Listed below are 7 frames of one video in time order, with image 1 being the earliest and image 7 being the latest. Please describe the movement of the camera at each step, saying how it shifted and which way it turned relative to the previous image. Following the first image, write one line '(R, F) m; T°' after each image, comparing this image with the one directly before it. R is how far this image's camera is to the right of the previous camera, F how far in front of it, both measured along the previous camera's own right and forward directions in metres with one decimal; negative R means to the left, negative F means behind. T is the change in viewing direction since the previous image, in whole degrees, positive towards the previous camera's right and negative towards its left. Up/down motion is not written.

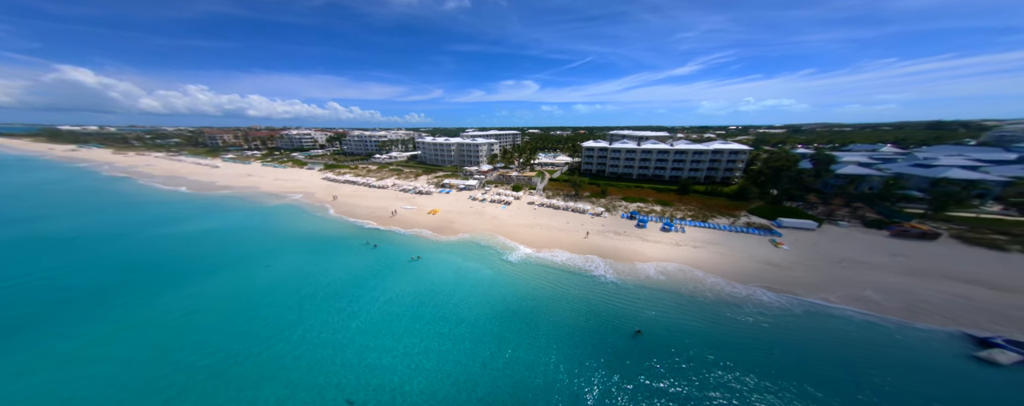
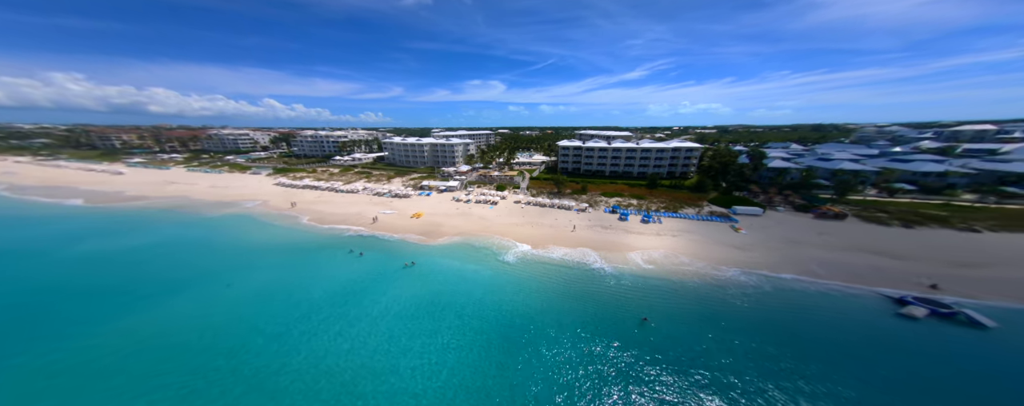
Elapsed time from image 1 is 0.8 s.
(-1.9, 0.0) m; +8°
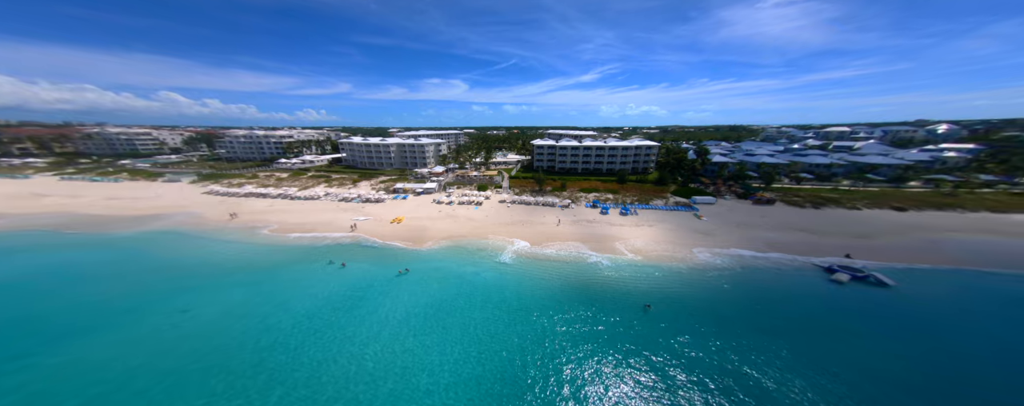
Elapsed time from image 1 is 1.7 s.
(-2.1, +0.2) m; +8°
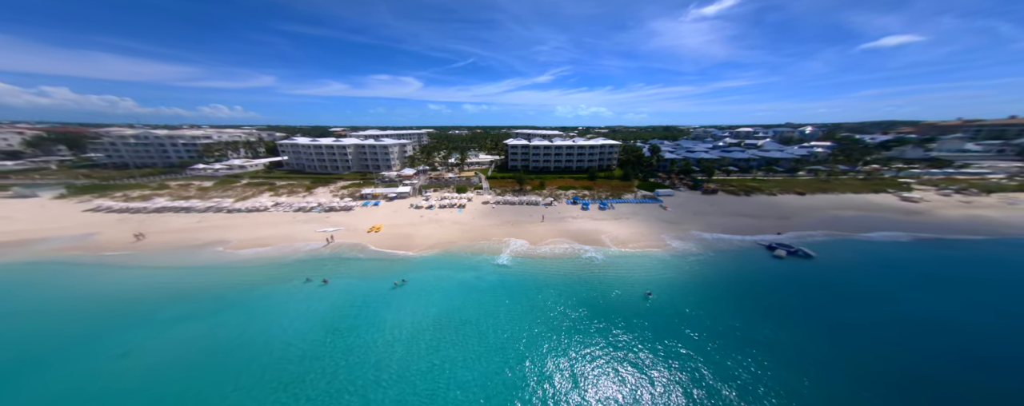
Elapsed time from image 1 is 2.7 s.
(-2.3, +0.3) m; +9°
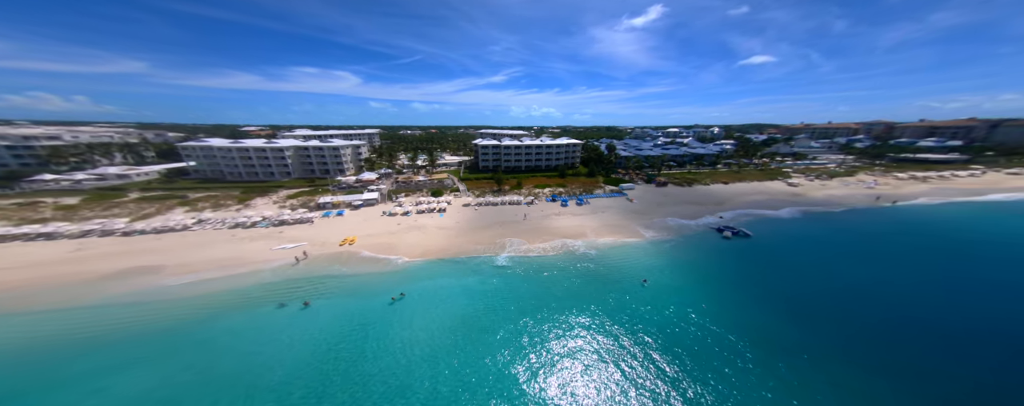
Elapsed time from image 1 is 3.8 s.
(-2.4, +0.4) m; +10°
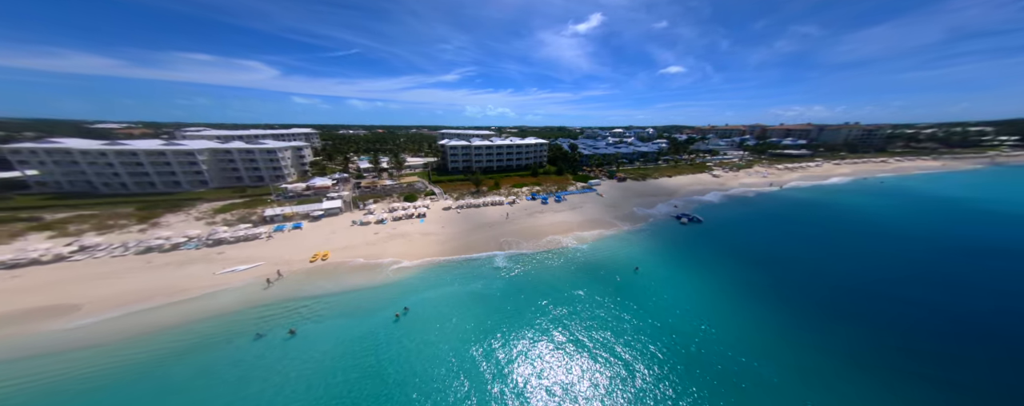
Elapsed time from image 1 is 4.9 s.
(-2.3, +0.3) m; +10°
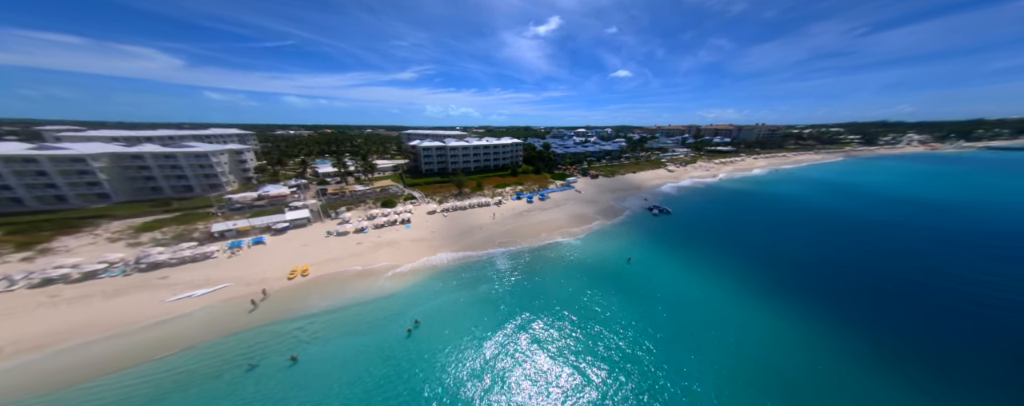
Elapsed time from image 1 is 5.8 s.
(-1.9, +0.2) m; +8°
